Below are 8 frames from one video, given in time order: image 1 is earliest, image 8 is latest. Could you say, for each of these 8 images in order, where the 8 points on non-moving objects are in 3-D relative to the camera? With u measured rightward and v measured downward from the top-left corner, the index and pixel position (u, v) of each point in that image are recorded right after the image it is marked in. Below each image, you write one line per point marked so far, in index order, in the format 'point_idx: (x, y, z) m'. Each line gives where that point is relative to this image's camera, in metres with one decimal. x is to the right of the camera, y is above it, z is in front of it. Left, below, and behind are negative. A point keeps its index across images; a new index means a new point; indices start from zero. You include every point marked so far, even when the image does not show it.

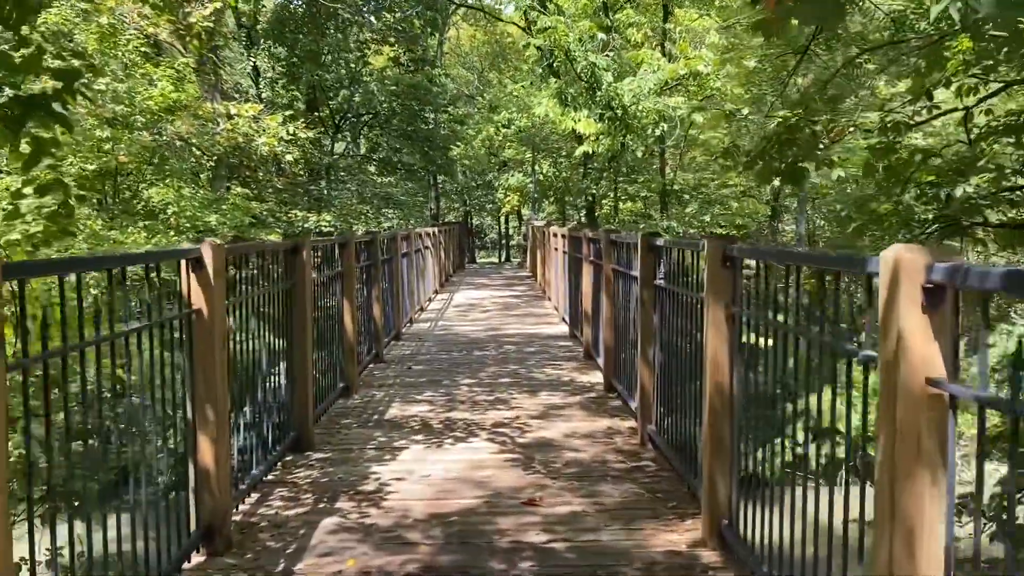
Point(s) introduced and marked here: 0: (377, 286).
0: (-1.3, 0.0, +7.8) m
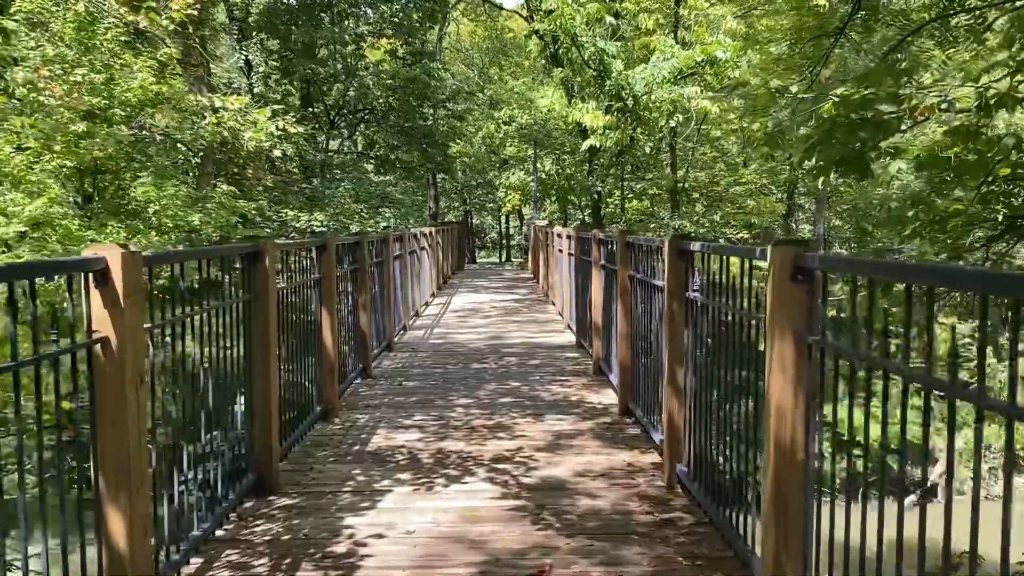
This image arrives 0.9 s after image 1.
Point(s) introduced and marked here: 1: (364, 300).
0: (-1.2, -0.1, +7.0) m
1: (-1.2, -0.1, +7.0) m
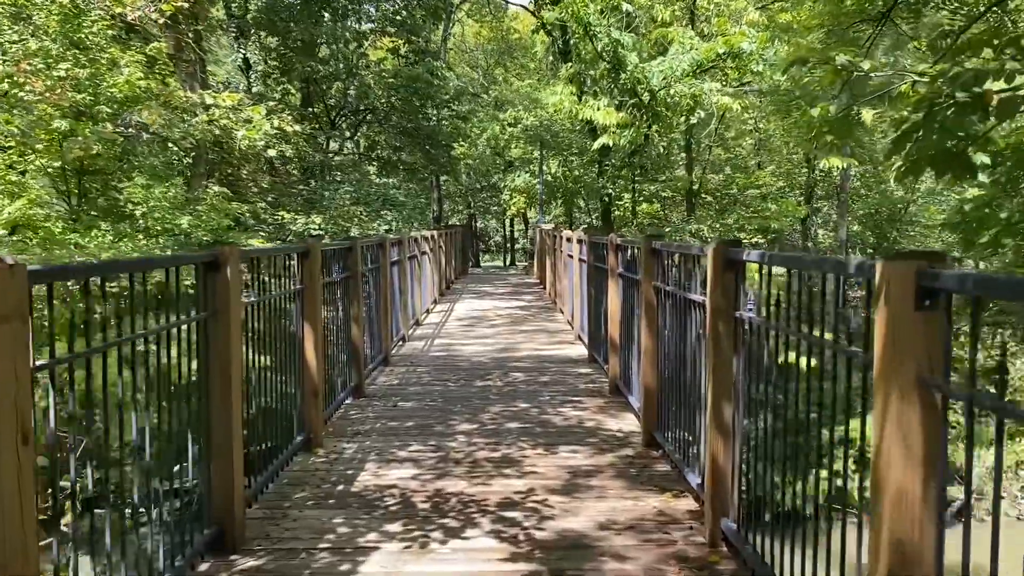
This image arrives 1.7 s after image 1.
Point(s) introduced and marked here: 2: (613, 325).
0: (-1.2, -0.1, +6.4) m
1: (-1.2, -0.2, +6.3) m
2: (+0.8, -0.3, +6.2) m
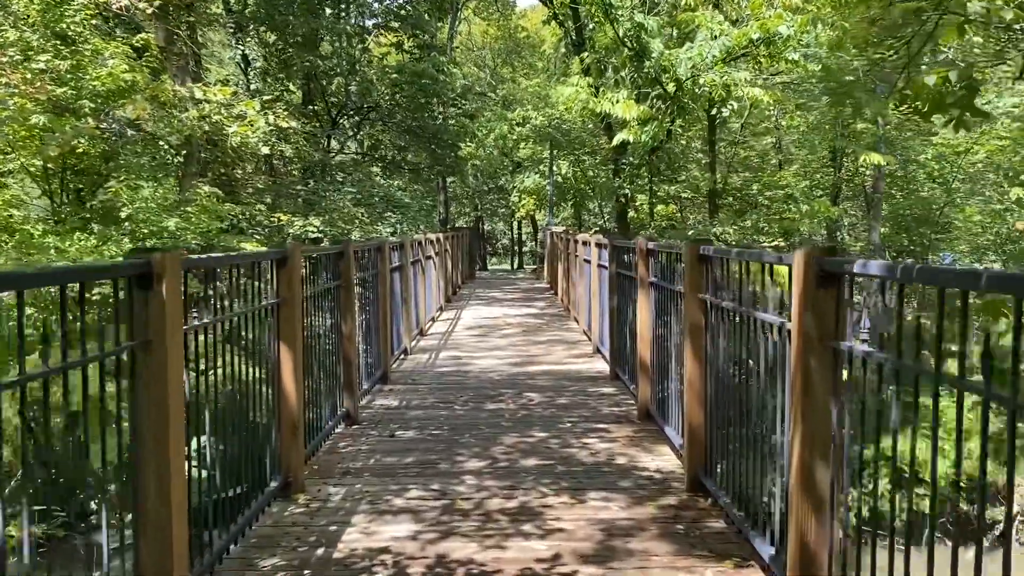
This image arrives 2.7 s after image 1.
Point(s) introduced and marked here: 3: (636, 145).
0: (-1.1, -0.2, +5.6) m
1: (-1.1, -0.3, +5.5) m
2: (+0.9, -0.3, +5.4) m
3: (+1.6, +1.8, +10.6) m
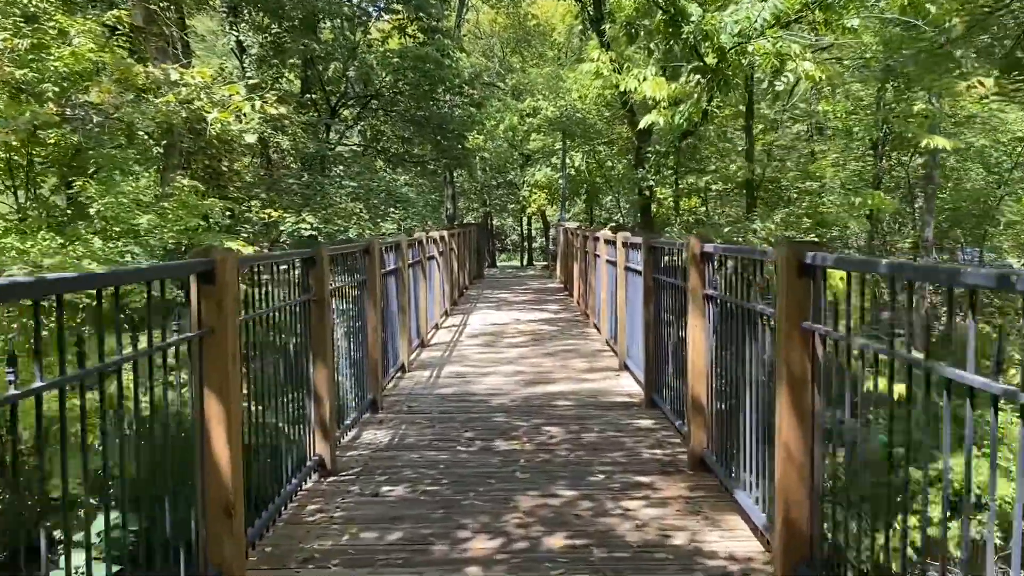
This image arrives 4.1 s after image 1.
0: (-1.0, -0.3, +4.4) m
1: (-1.0, -0.3, +4.4) m
2: (+1.0, -0.4, +4.3) m
3: (+1.7, +1.8, +9.4) m
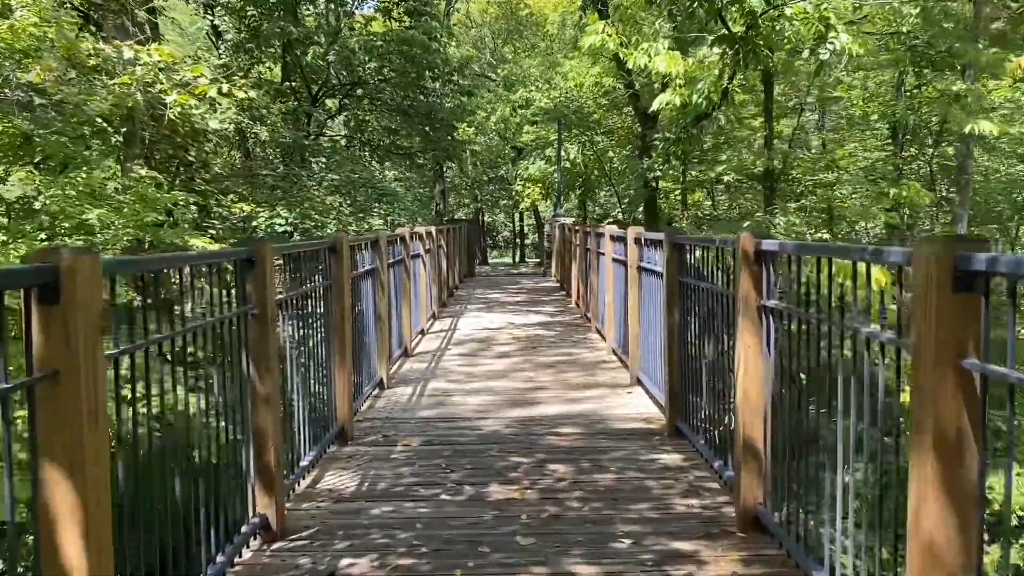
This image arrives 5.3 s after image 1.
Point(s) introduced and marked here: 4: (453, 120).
0: (-1.0, -0.3, +3.4) m
1: (-1.0, -0.4, +3.4) m
2: (+1.0, -0.4, +3.3) m
3: (+1.7, +1.8, +8.5) m
4: (-1.2, +3.3, +16.5) m
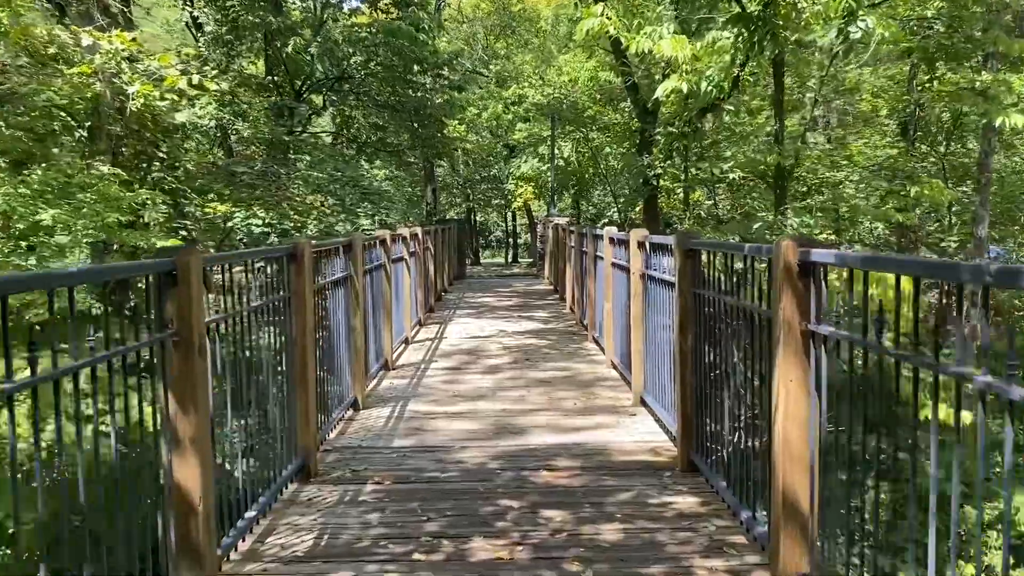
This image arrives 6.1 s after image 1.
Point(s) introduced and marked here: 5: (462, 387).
0: (-1.0, -0.4, +2.8) m
1: (-1.1, -0.4, +2.7) m
2: (+0.9, -0.5, +2.7) m
3: (+1.6, +1.7, +7.9) m
4: (-1.3, +3.3, +15.9) m
5: (-0.4, -0.8, +6.4) m
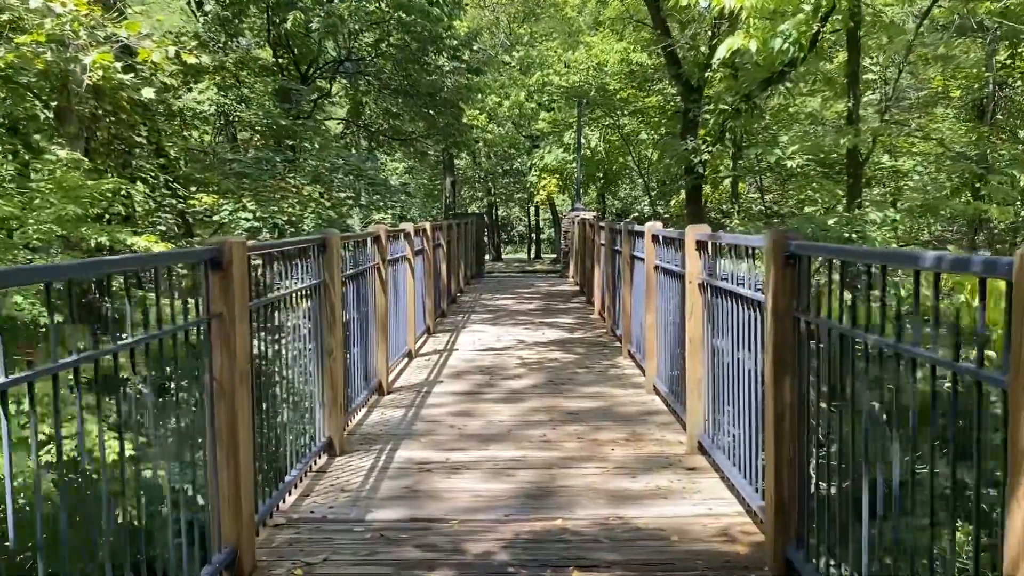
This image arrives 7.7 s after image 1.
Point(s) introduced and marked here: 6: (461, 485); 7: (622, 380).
0: (-1.0, -0.5, +1.6) m
1: (-1.0, -0.5, +1.5) m
2: (+0.9, -0.6, +1.4) m
3: (+1.8, +1.7, +6.5) m
4: (-0.9, +3.3, +14.6) m
5: (-0.3, -0.8, +5.1) m
6: (-0.2, -0.9, +3.9) m
7: (+0.8, -0.7, +6.3) m
